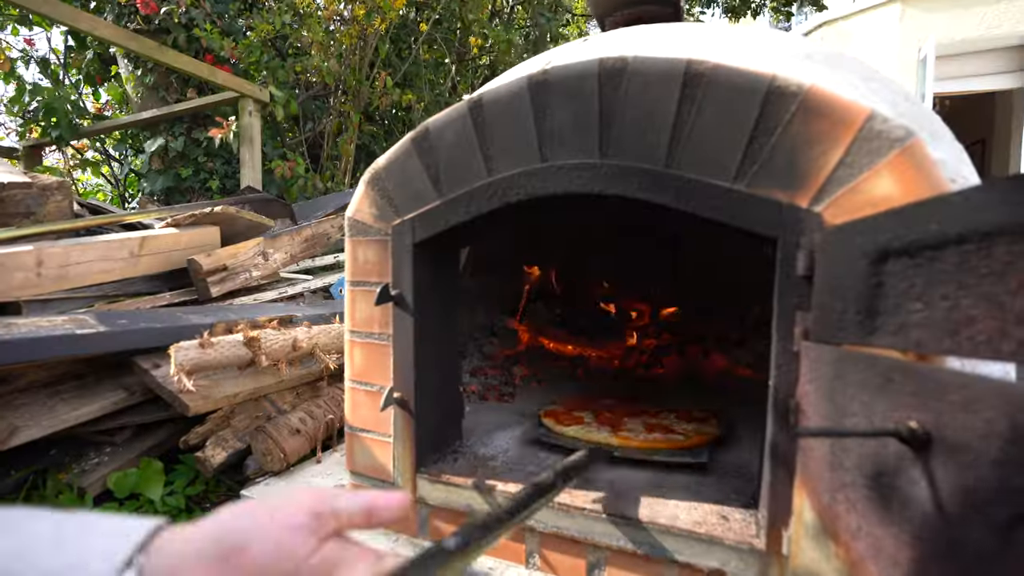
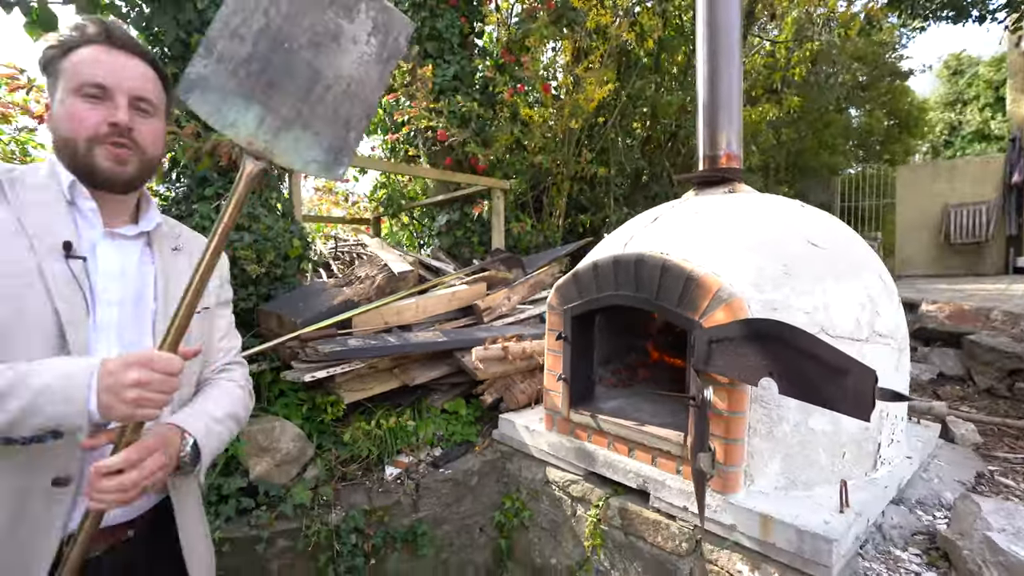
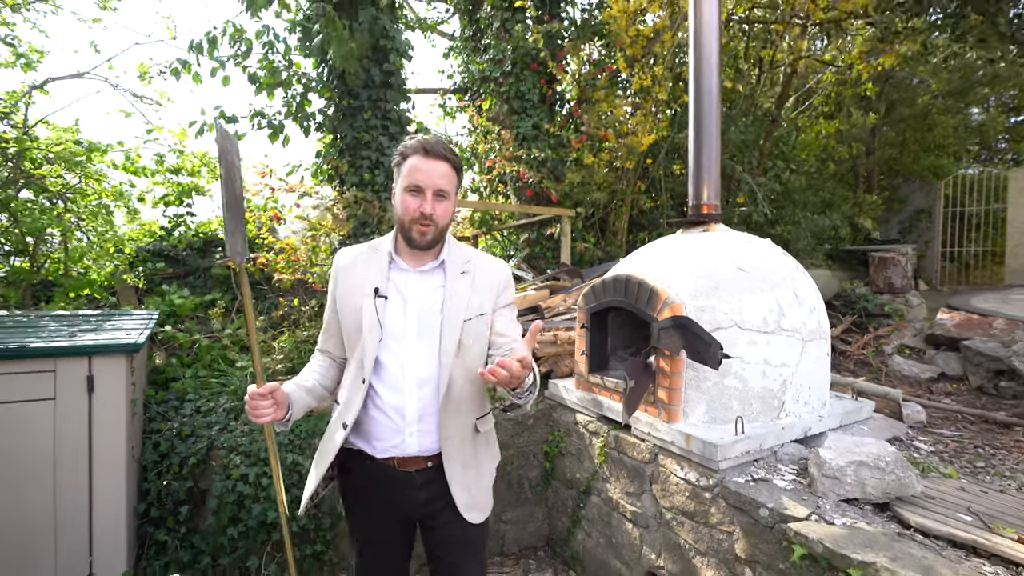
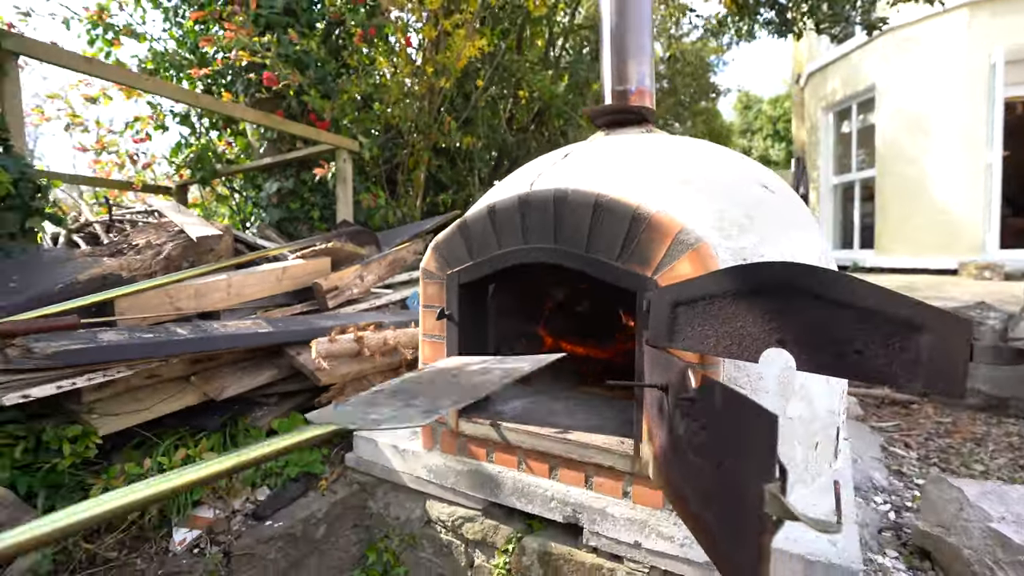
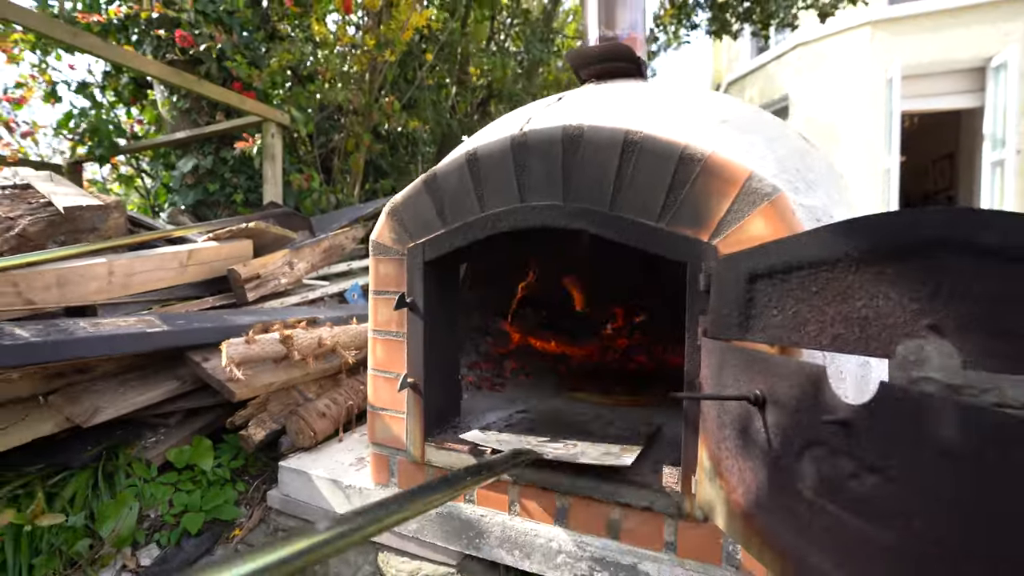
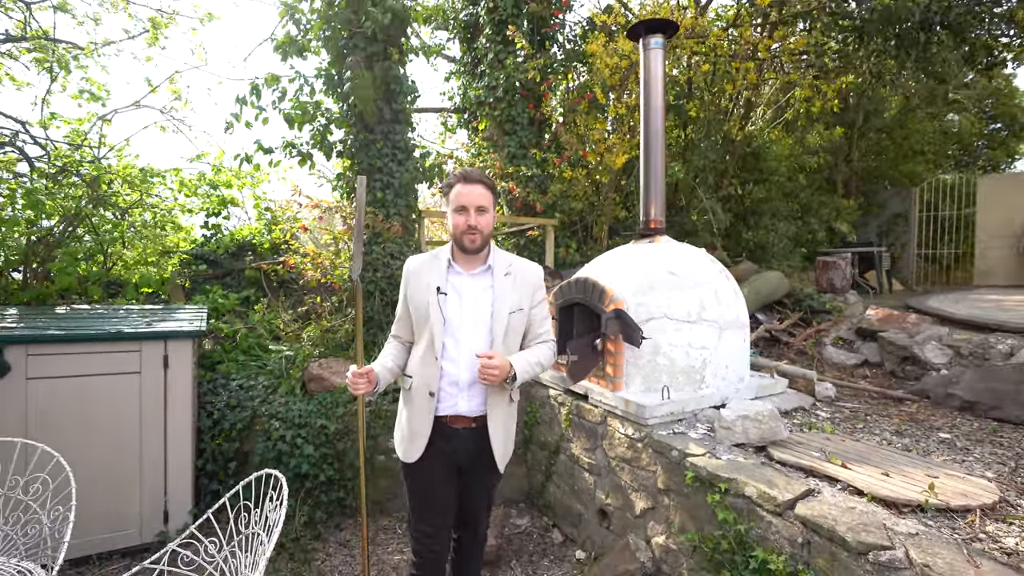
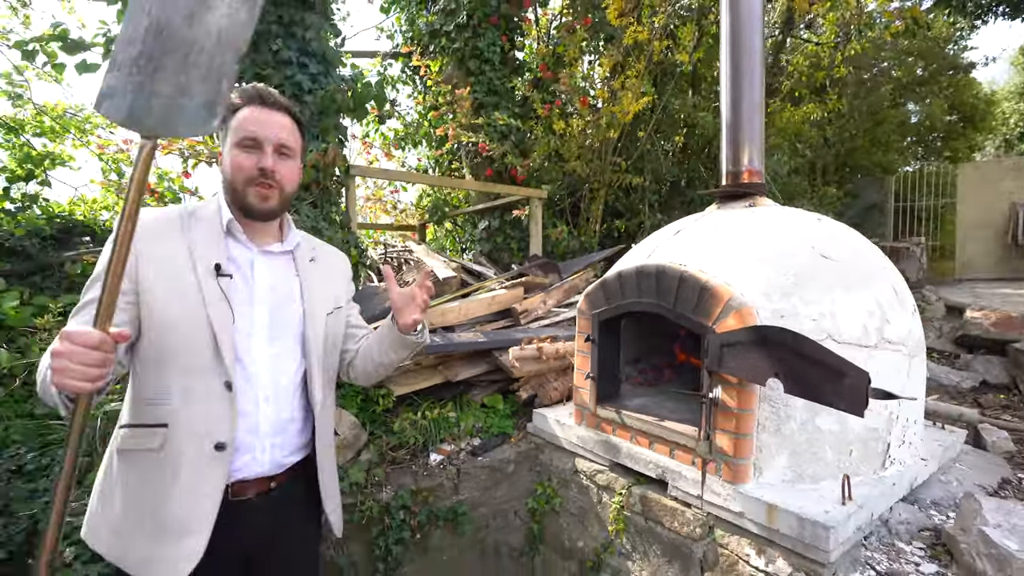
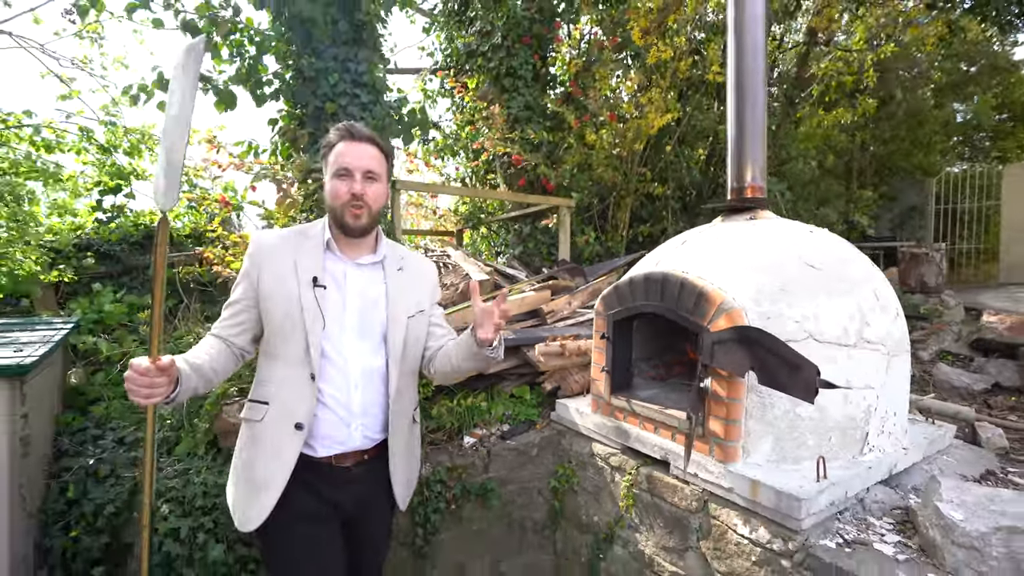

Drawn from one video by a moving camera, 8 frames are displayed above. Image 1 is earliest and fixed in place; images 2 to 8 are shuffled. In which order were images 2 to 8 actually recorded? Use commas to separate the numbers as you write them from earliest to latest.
5, 4, 2, 7, 8, 3, 6
